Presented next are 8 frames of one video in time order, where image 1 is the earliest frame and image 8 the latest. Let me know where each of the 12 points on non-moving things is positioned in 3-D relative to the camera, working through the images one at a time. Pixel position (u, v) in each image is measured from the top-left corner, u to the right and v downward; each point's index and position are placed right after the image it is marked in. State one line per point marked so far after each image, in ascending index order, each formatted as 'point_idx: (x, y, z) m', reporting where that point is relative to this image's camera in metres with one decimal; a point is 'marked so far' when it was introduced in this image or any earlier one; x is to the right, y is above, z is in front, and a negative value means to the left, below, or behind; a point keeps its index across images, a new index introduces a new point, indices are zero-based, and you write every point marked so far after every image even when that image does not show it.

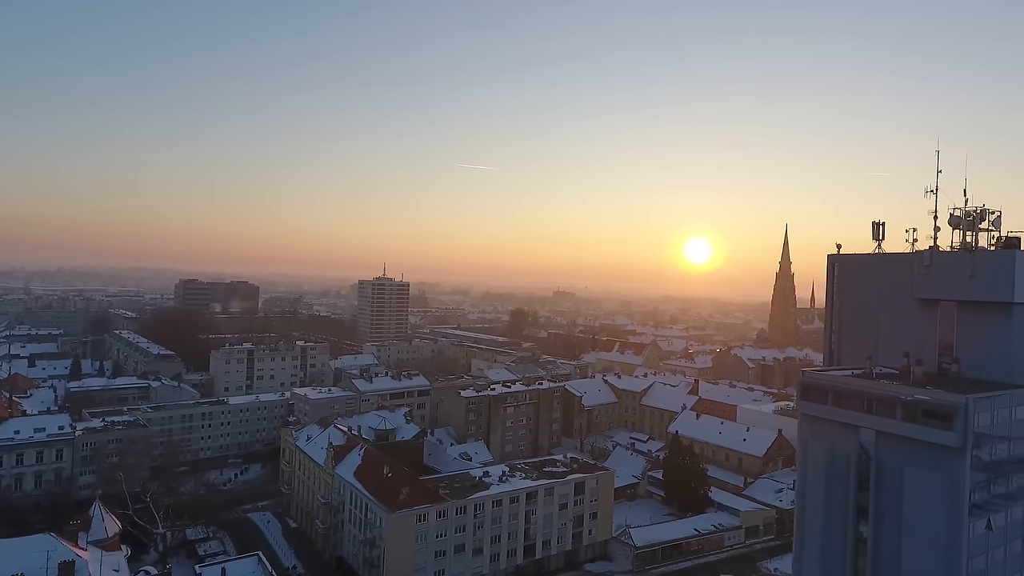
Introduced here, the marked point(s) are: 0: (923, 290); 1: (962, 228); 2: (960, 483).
0: (+10.5, -0.1, +15.9) m
1: (+11.7, +1.5, +16.2) m
2: (+8.9, -3.9, +12.4) m
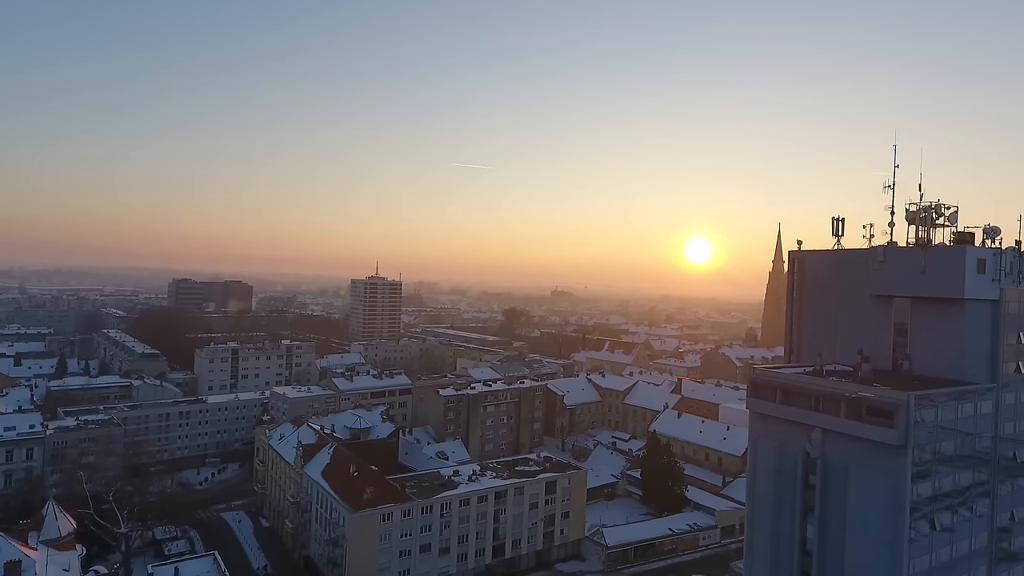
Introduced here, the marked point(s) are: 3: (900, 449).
0: (+9.2, 0.0, +15.7) m
1: (+10.4, +1.6, +16.0) m
2: (+7.6, -3.8, +12.2) m
3: (+7.6, -3.2, +12.2) m
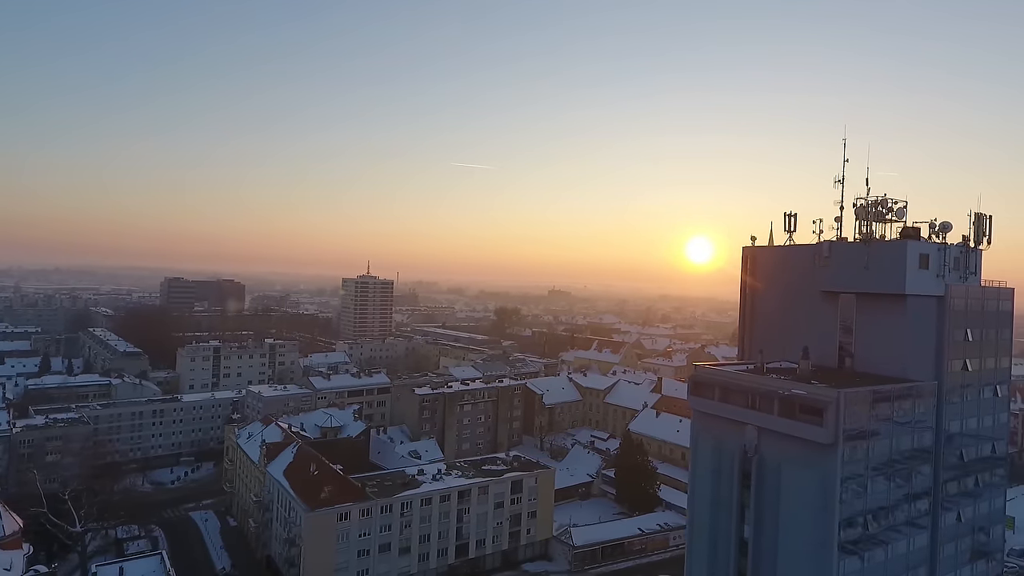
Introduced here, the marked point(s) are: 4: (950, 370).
0: (+7.7, +0.1, +15.4) m
1: (+8.9, +1.7, +15.8) m
2: (+6.1, -3.7, +11.9) m
3: (+6.1, -3.1, +11.9) m
4: (+10.3, -2.0, +14.6) m
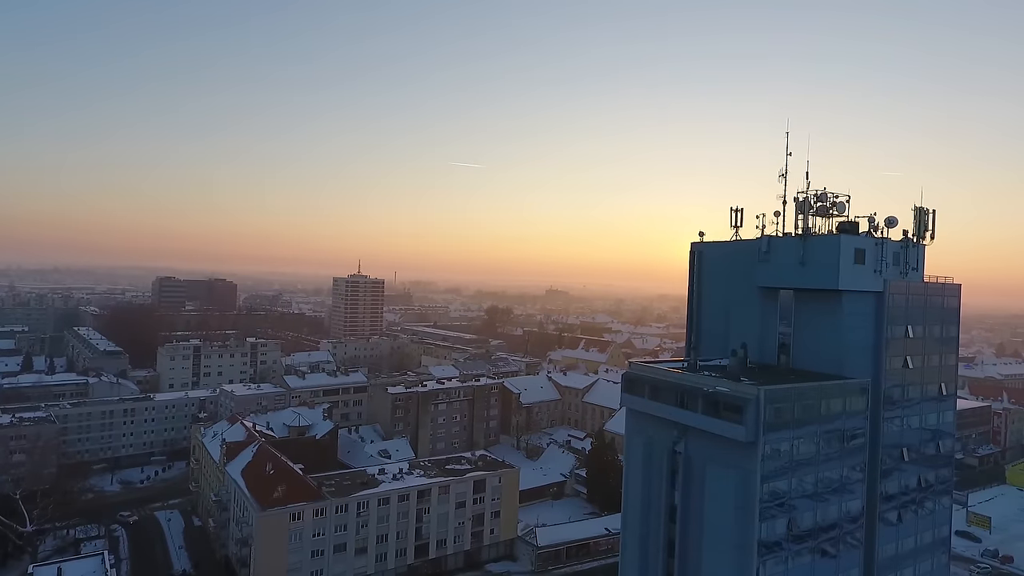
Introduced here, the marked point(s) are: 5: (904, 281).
0: (+6.1, +0.2, +15.1) m
1: (+7.3, +1.8, +15.5) m
2: (+4.5, -3.6, +11.7) m
3: (+4.5, -3.0, +11.6) m
4: (+8.6, -1.9, +14.3) m
5: (+9.2, +0.2, +14.7) m
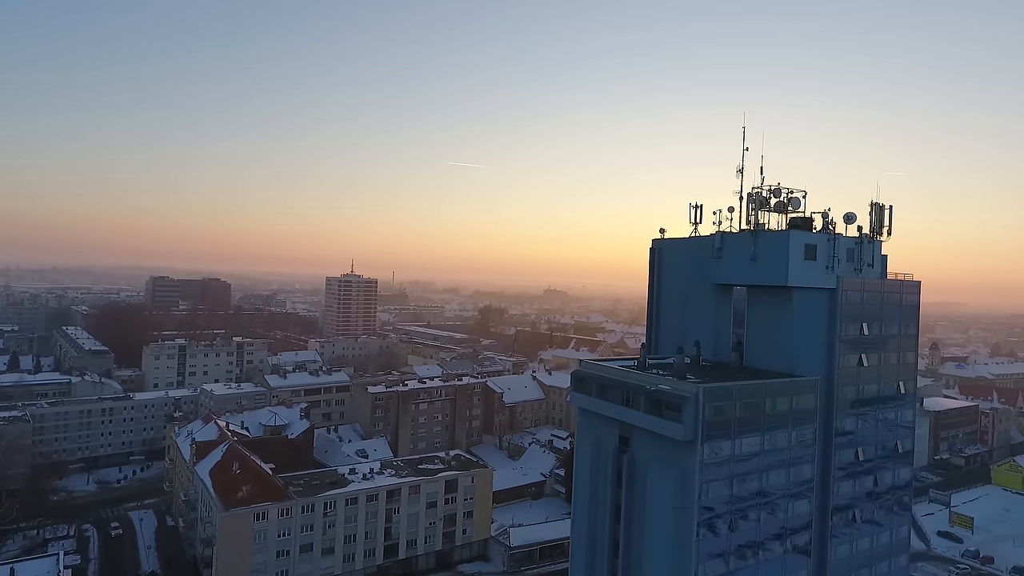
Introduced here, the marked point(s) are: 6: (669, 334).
0: (+4.9, +0.3, +14.9) m
1: (+6.1, +1.9, +15.2) m
2: (+3.3, -3.5, +11.4) m
3: (+3.3, -2.9, +11.4) m
4: (+7.4, -1.8, +14.1) m
5: (+8.0, +0.2, +14.4) m
6: (+4.1, -1.2, +16.5) m
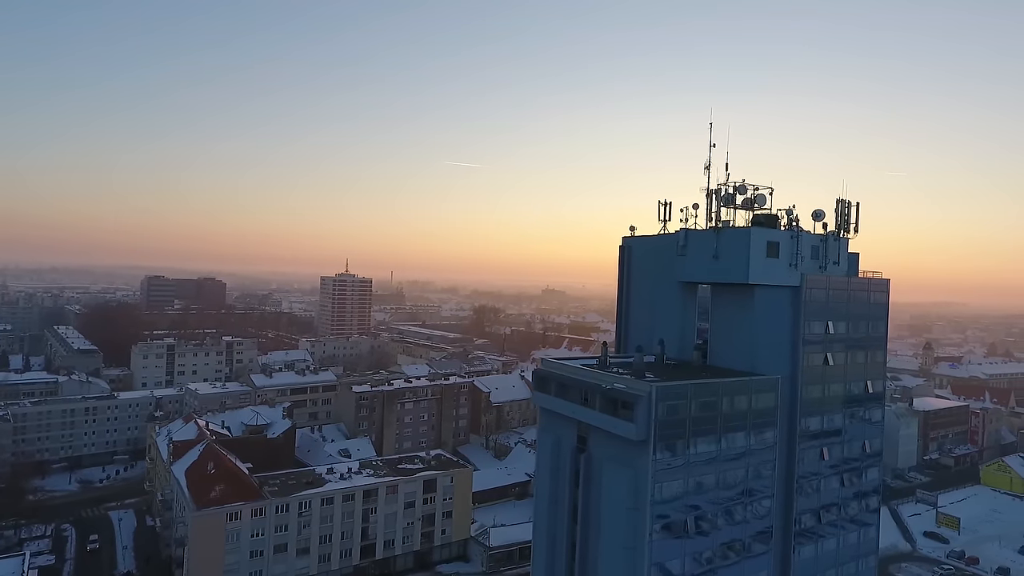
0: (+4.0, +0.3, +14.7) m
1: (+5.2, +2.0, +15.1) m
2: (+2.4, -3.4, +11.3) m
3: (+2.4, -2.8, +11.2) m
4: (+6.5, -1.8, +13.9) m
5: (+7.1, +0.3, +14.3) m
6: (+3.3, -1.1, +16.3) m
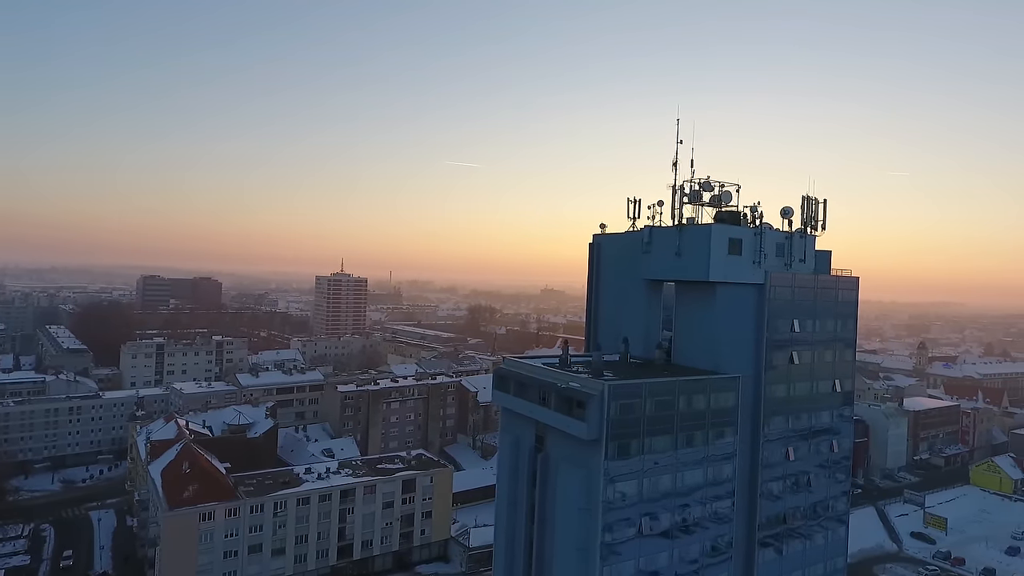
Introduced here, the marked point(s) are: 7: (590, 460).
0: (+3.1, +0.4, +14.6) m
1: (+4.4, +2.0, +14.9) m
2: (+1.5, -3.4, +11.1) m
3: (+1.5, -2.8, +11.1) m
4: (+5.7, -1.7, +13.7) m
5: (+6.2, +0.3, +14.1) m
6: (+2.4, -1.1, +16.2) m
7: (+1.4, -3.1, +11.2) m
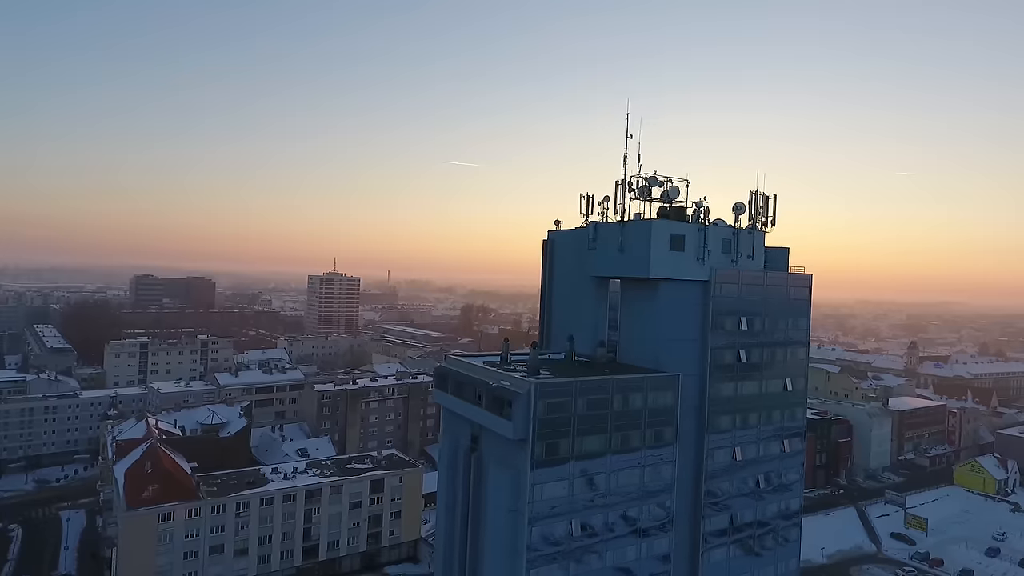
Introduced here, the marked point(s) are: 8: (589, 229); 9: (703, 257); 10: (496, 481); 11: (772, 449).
0: (+1.8, +0.5, +14.3) m
1: (+3.1, +2.1, +14.6) m
2: (+0.2, -3.3, +10.8) m
3: (+0.2, -2.7, +10.8) m
4: (+4.4, -1.6, +13.5) m
5: (+4.9, +0.4, +13.8) m
6: (+1.1, -1.0, +15.9) m
7: (+0.1, -3.0, +11.0) m
8: (+1.8, +1.4, +14.4) m
9: (+4.1, +0.7, +13.3) m
10: (-0.3, -3.6, +11.5) m
11: (+6.1, -3.8, +14.7) m
